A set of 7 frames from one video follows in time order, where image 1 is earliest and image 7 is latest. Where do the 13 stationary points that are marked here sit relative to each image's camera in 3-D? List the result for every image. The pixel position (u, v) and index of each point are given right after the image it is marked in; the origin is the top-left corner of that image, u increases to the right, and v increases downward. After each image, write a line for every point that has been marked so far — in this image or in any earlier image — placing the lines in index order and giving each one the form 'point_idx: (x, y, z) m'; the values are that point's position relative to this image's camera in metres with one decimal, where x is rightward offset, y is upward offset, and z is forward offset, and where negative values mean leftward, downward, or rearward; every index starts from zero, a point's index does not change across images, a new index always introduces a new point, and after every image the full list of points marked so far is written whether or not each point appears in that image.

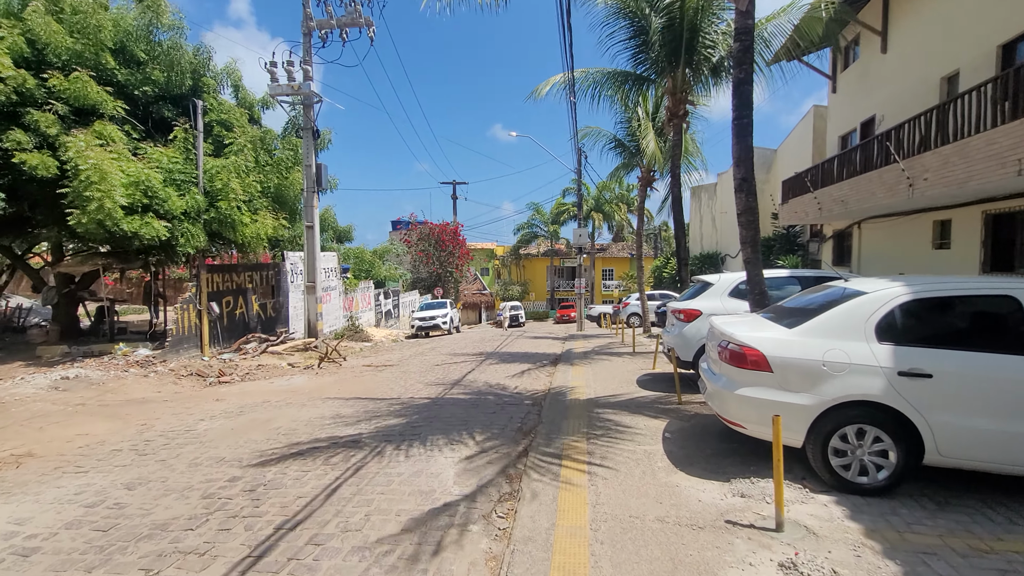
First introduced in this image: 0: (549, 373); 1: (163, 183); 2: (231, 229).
0: (+0.8, -1.8, +10.1) m
1: (-8.4, +2.5, +11.6) m
2: (-7.2, +1.5, +12.5) m
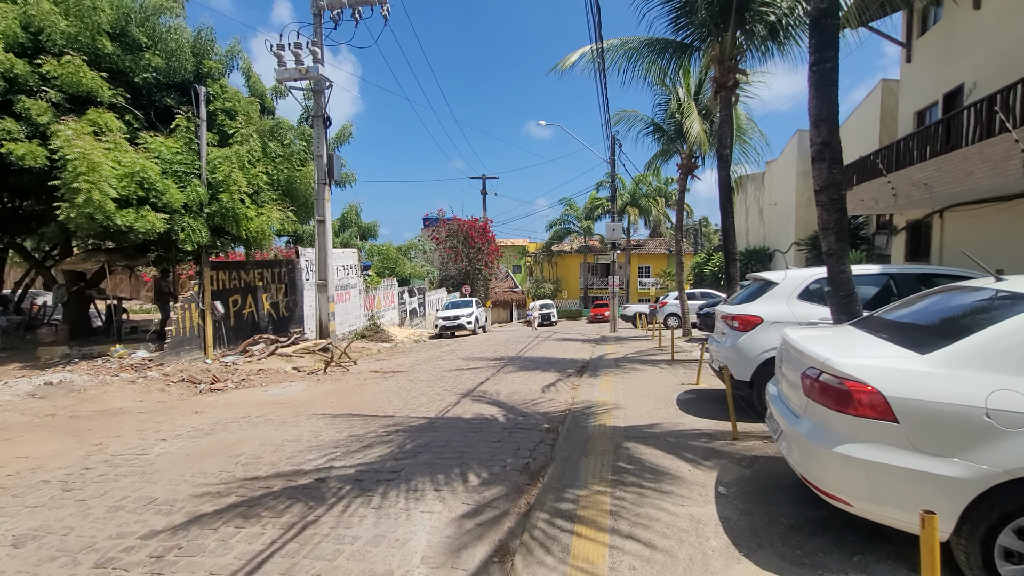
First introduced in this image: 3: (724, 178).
0: (+1.1, -1.8, +8.8) m
1: (-7.9, +2.5, +10.9) m
2: (-6.7, +1.6, +11.8) m
3: (+4.5, +2.4, +10.3) m
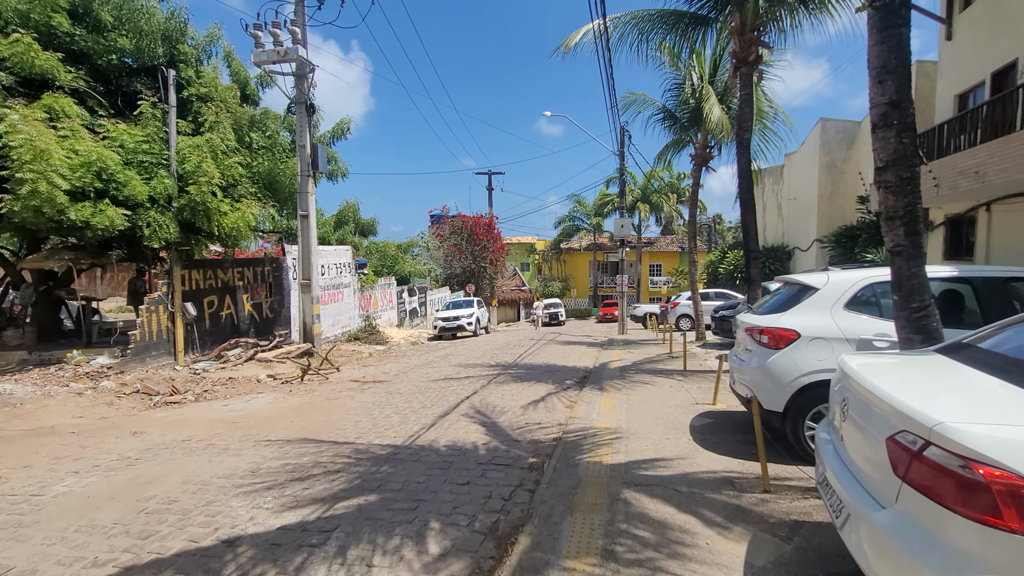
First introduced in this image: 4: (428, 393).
0: (+0.9, -1.8, +7.7) m
1: (-8.0, +2.5, +10.0) m
2: (-6.8, +1.5, +10.8) m
3: (+4.3, +2.3, +9.1) m
4: (-1.5, -1.9, +8.6) m
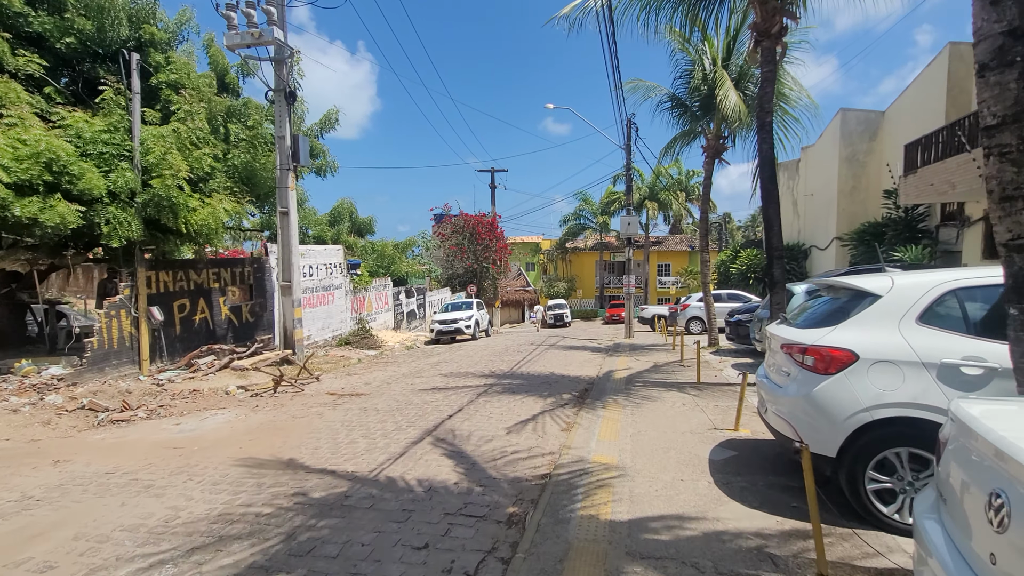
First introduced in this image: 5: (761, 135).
0: (+0.8, -1.8, +6.7) m
1: (-8.1, +2.5, +9.1) m
2: (-6.9, +1.5, +9.9) m
3: (+4.2, +2.3, +8.0) m
4: (-1.7, -1.9, +7.6) m
5: (+4.1, +2.5, +8.1) m
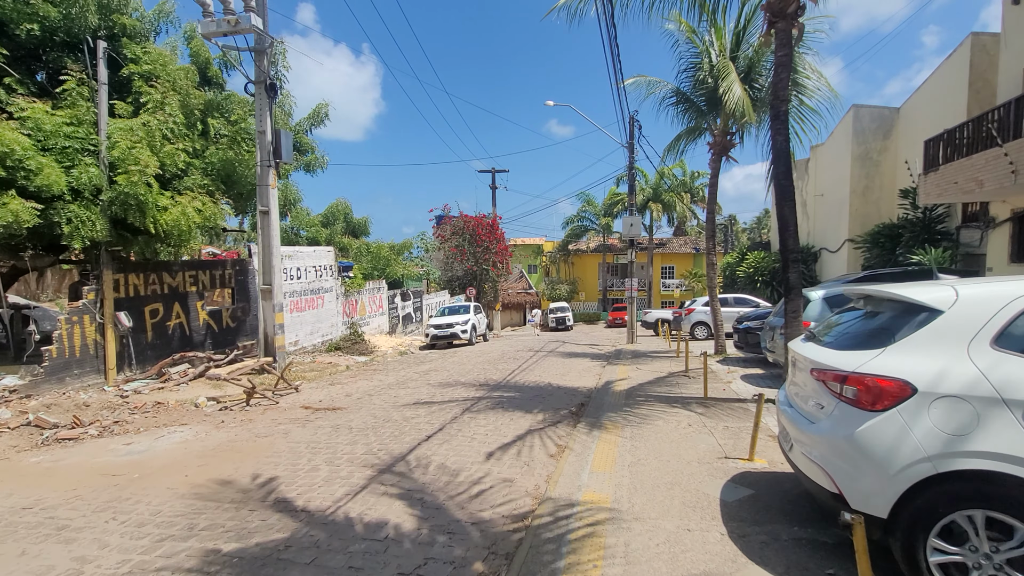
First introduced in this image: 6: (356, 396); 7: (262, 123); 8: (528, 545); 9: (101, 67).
0: (+0.6, -1.9, +5.9) m
1: (-8.3, +2.4, +8.4) m
2: (-7.1, +1.4, +9.3) m
3: (+4.0, +2.2, +7.3) m
4: (-1.8, -2.0, +6.9) m
5: (+4.0, +2.4, +7.3) m
6: (-3.0, -2.1, +9.3) m
7: (-5.7, +3.8, +11.1) m
8: (+0.1, -1.8, +3.5) m
9: (-7.9, +4.3, +9.3) m
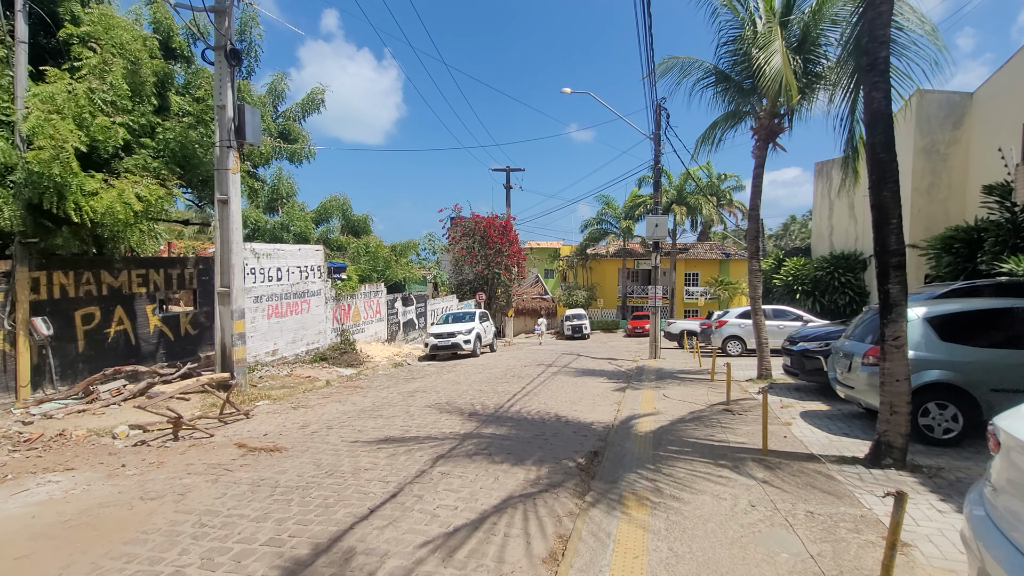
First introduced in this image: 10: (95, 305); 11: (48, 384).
0: (+0.4, -2.0, +4.0) m
1: (-8.3, +2.4, +6.9) m
2: (-7.1, +1.4, +7.7) m
3: (+3.9, +2.0, +5.2) m
4: (-2.0, -2.1, +5.0) m
5: (+3.9, +2.3, +5.3) m
6: (-3.1, -2.2, +7.4) m
7: (-5.6, +3.7, +9.4) m
8: (-0.1, -1.9, +1.6) m
9: (-7.9, +4.3, +7.8) m
10: (-7.7, -0.3, +8.9) m
11: (-7.8, -1.6, +8.2) m
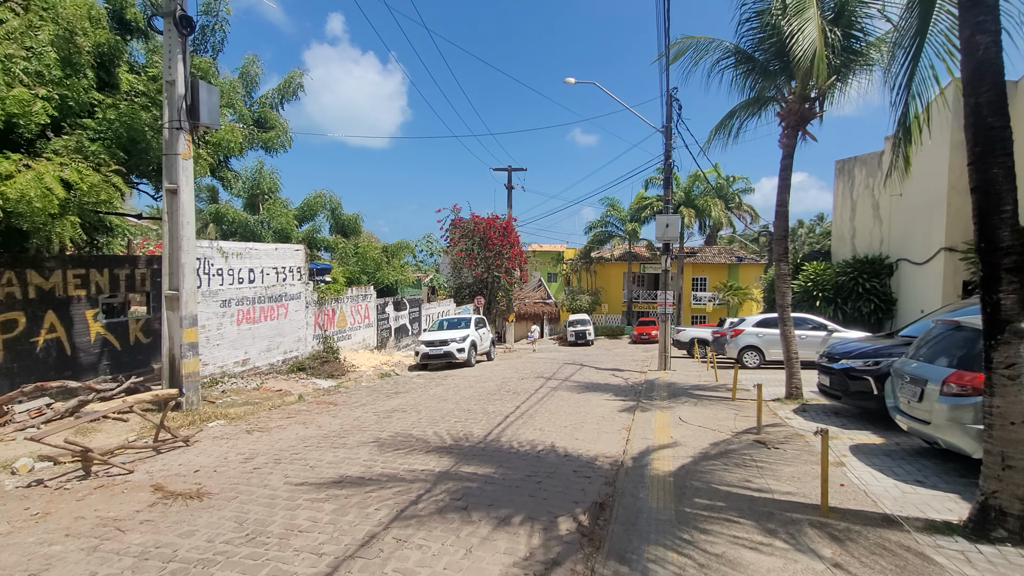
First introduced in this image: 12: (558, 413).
0: (+0.2, -2.1, +2.7) m
1: (-8.5, +2.4, +5.6) m
2: (-7.2, +1.4, +6.4) m
3: (+3.8, +1.9, +3.9) m
4: (-2.2, -2.1, +3.7) m
5: (+3.8, +2.2, +4.0) m
6: (-3.2, -2.2, +6.1) m
7: (-5.7, +3.7, +8.2) m
8: (-0.3, -1.9, +0.2) m
9: (-8.0, +4.2, +6.5) m
10: (-7.8, -0.3, +7.7) m
11: (-7.9, -1.6, +6.9) m
12: (+0.8, -2.3, +8.7) m
